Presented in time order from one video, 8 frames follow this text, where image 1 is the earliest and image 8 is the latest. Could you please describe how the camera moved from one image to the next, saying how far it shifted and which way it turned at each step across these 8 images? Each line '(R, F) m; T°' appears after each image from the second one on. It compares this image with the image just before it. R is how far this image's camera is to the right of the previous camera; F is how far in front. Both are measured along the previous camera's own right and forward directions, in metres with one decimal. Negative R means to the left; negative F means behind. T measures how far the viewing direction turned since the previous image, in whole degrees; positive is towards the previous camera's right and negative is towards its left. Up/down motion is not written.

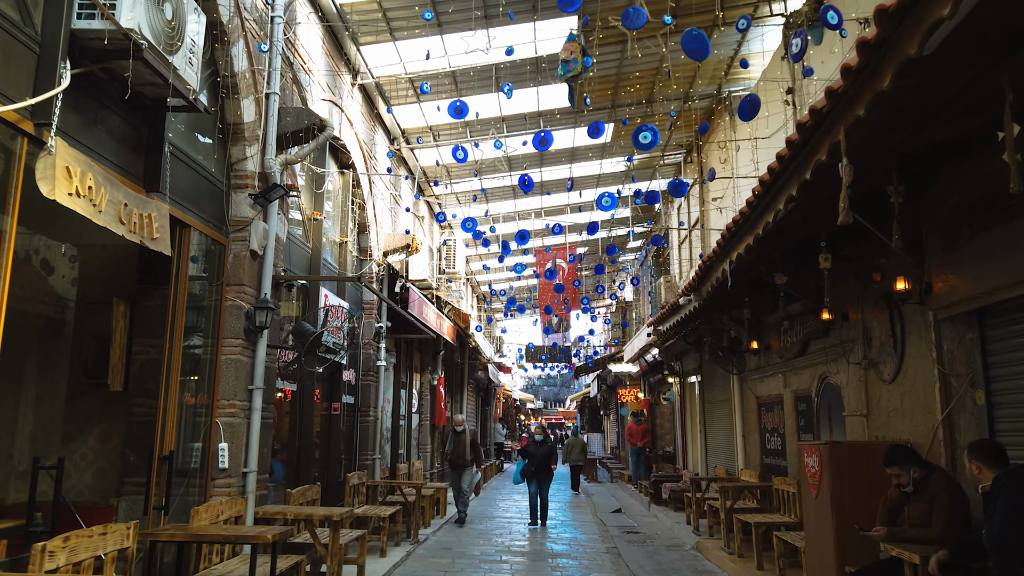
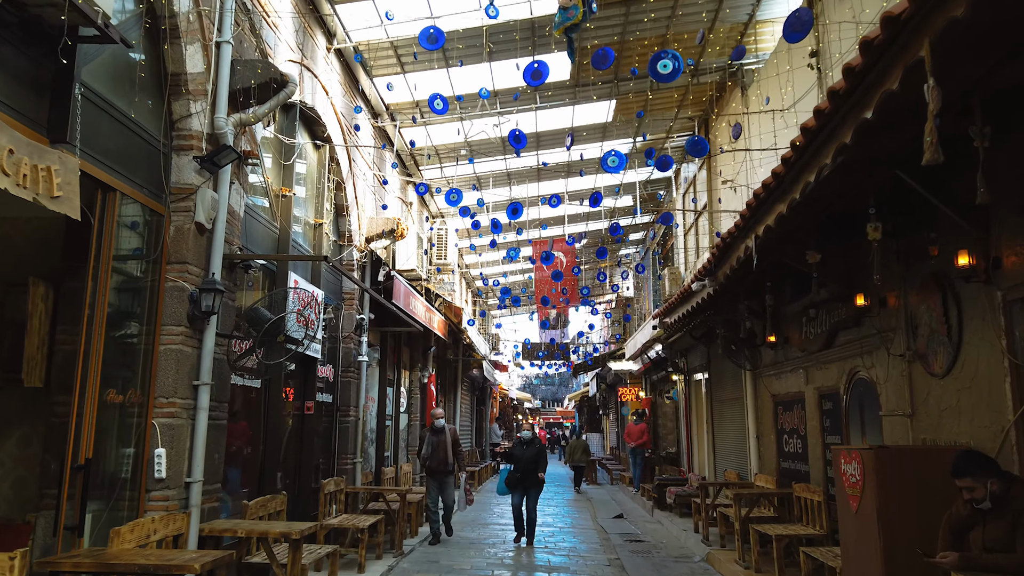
(+0.1, +0.8) m; 0°
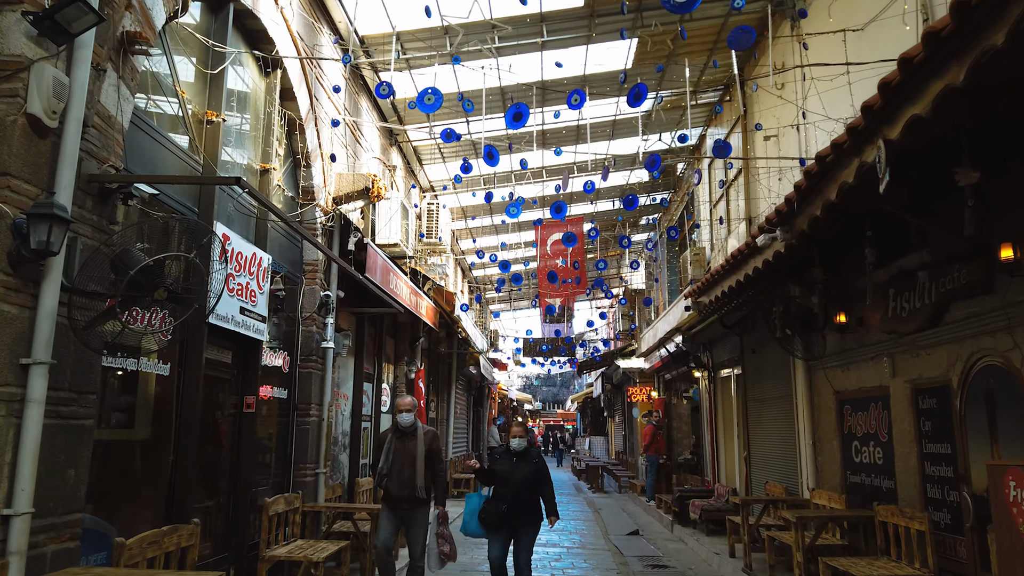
(0.0, +1.7) m; 0°
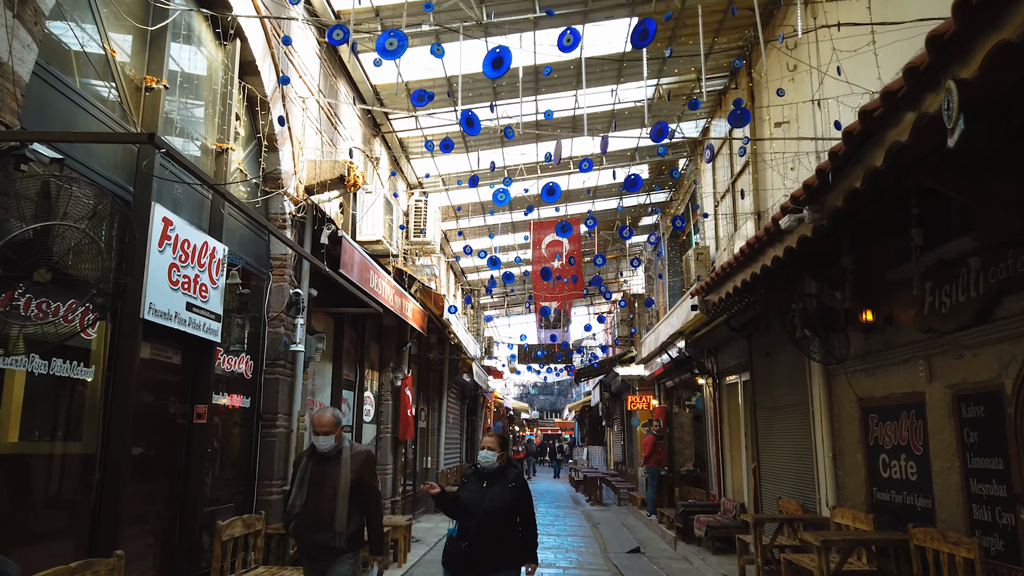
(+0.1, +0.7) m; 0°
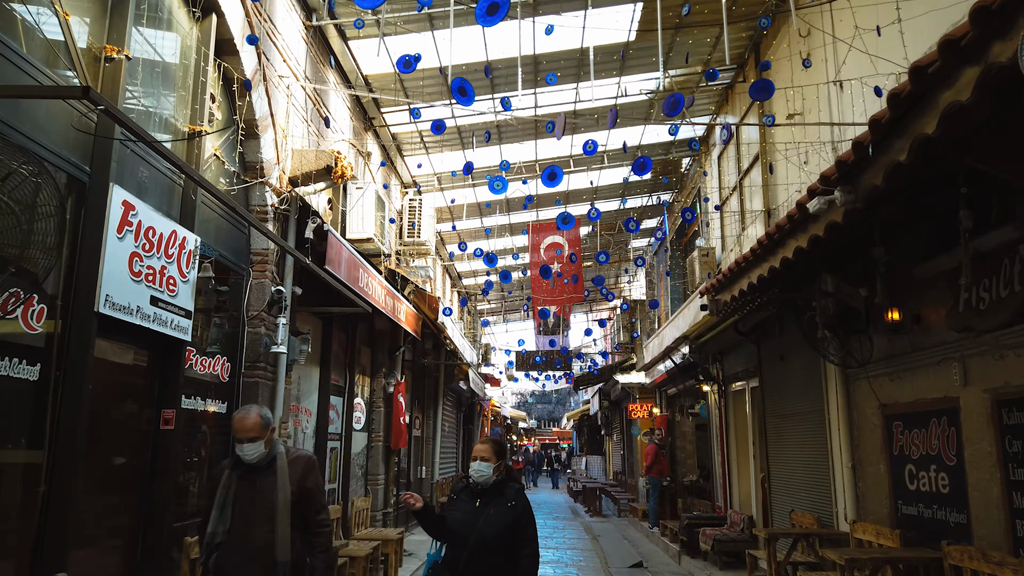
(0.0, +0.4) m; 0°
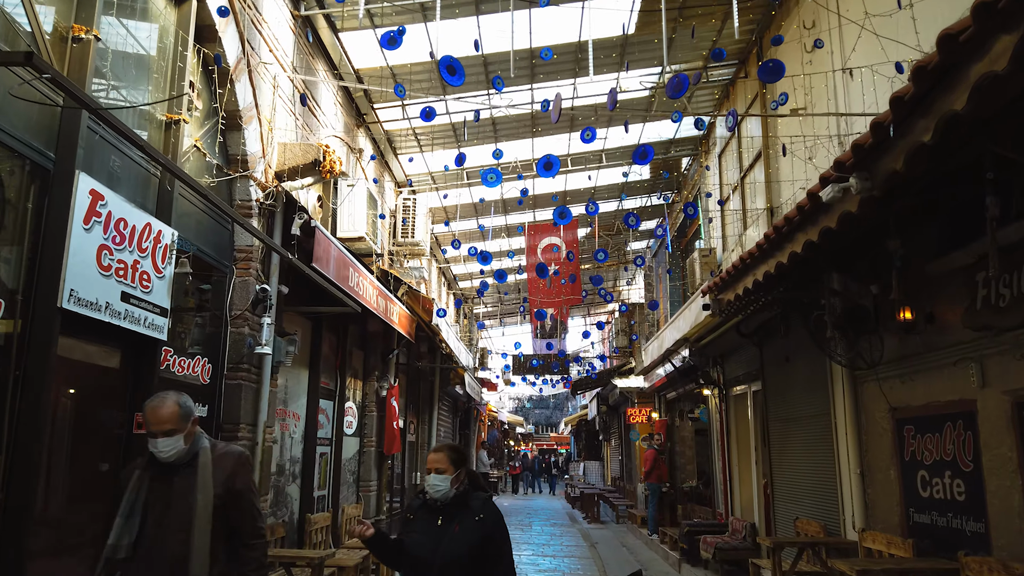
(0.0, +0.2) m; 0°
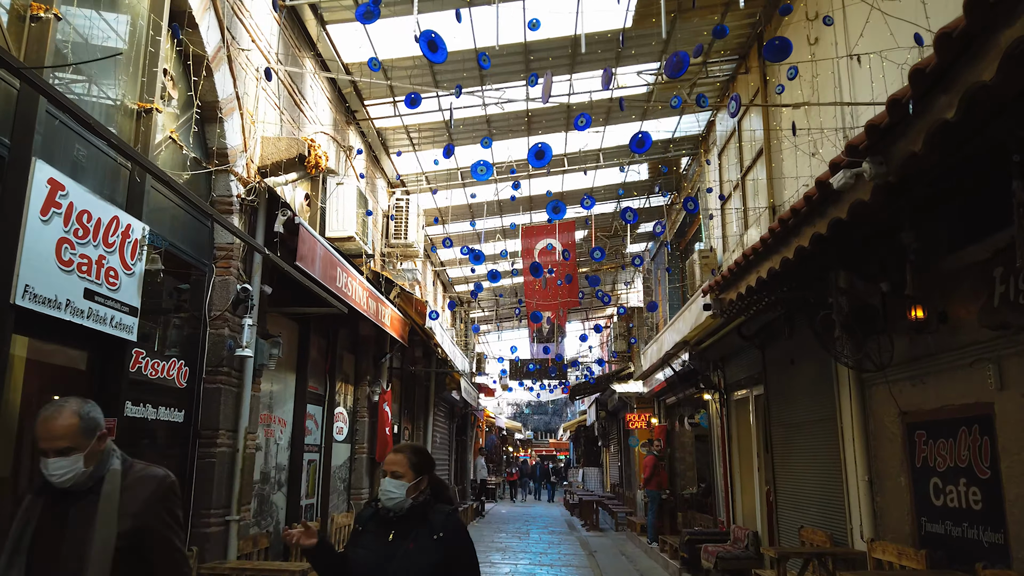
(+0.1, +0.3) m; 0°
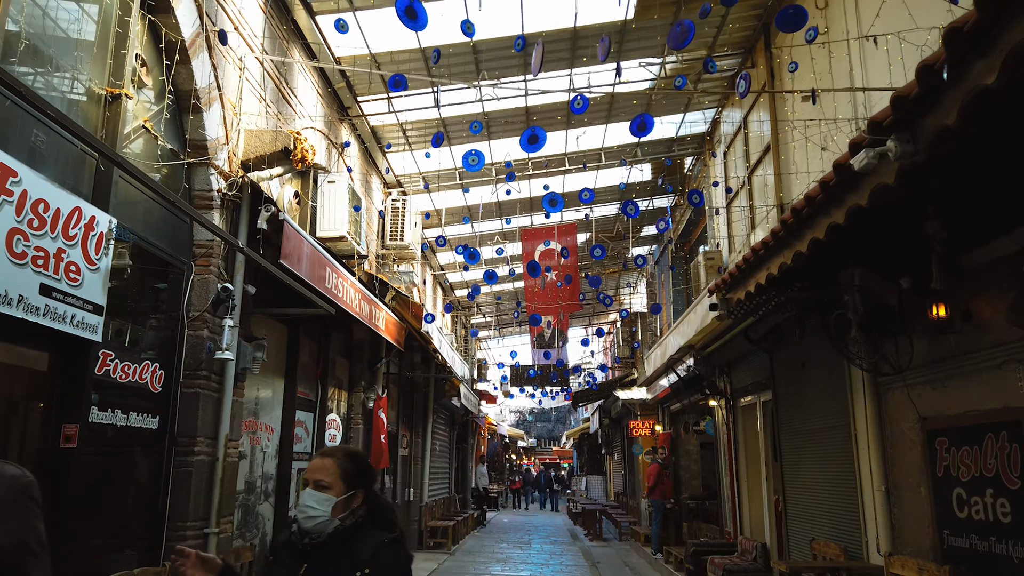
(+0.1, +0.3) m; 0°
